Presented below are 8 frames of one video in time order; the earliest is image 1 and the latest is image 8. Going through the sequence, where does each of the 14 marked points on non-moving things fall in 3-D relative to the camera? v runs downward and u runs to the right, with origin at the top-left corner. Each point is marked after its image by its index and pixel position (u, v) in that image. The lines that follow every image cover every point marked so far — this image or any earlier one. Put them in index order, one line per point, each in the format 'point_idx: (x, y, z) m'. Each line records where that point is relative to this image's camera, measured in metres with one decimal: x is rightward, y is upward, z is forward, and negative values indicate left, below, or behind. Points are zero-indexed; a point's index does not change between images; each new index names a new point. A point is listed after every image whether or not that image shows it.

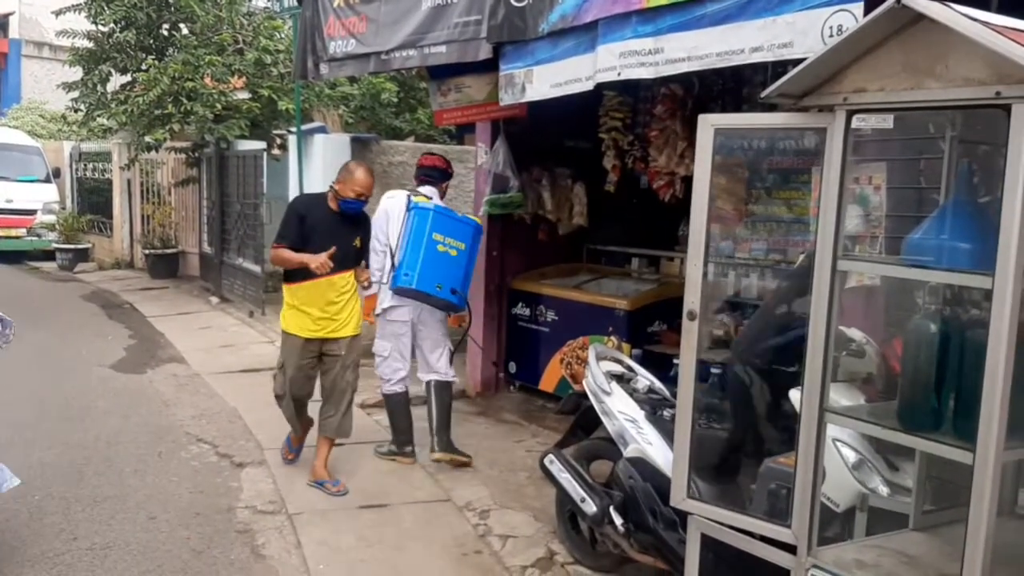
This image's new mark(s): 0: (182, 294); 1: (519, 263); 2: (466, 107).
0: (-3.8, -0.1, +11.2) m
1: (0.0, +0.2, +6.7) m
2: (-0.3, +1.1, +6.1) m
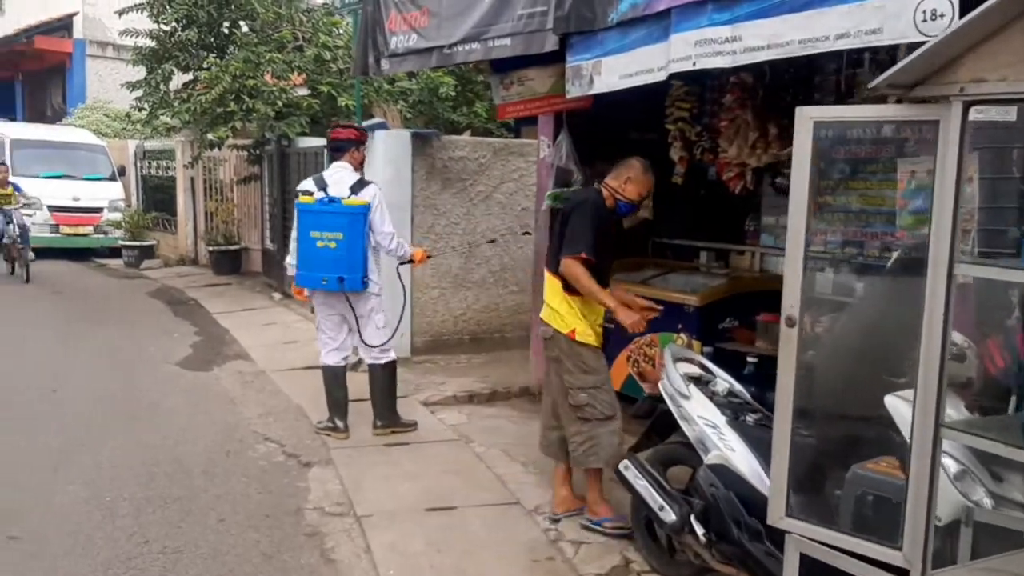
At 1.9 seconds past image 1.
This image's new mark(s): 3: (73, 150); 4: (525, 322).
0: (-3.1, 0.0, +11.3) m
1: (+0.5, +0.2, +6.6) m
2: (+0.1, +1.2, +6.0) m
3: (-7.0, +2.2, +15.4) m
4: (+0.1, -0.3, +8.1) m
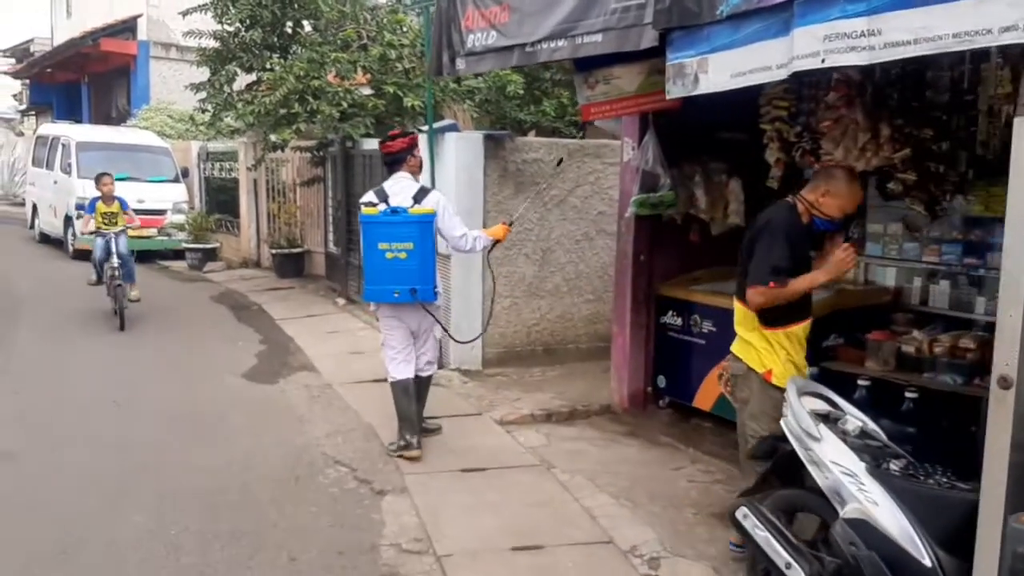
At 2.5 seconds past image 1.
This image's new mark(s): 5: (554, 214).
0: (-2.3, -0.1, +11.1) m
1: (+1.0, +0.1, +6.1) m
2: (+0.6, +1.1, +5.6) m
3: (-6.0, +2.2, +15.4) m
4: (+0.7, -0.4, +7.7) m
5: (+0.3, +0.6, +7.4) m
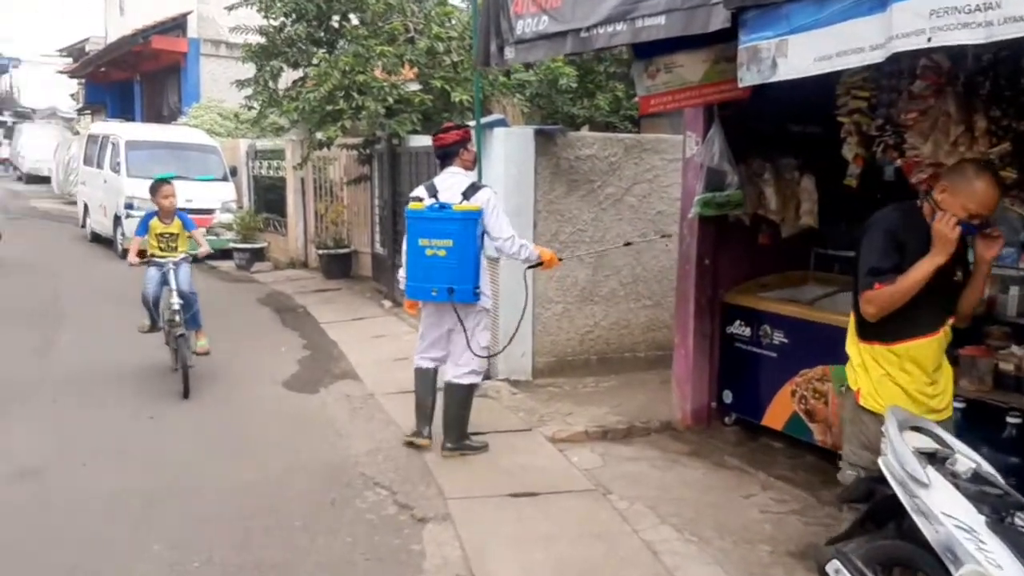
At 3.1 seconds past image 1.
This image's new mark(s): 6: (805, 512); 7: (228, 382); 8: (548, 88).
0: (-1.7, -0.1, +10.8) m
1: (+1.3, +0.1, +5.7) m
2: (+0.9, +1.1, +5.1) m
3: (-5.1, +2.2, +15.3) m
4: (+1.1, -0.4, +7.2) m
5: (+0.7, +0.5, +6.9) m
6: (+1.4, -1.0, +4.5) m
7: (-2.0, -0.7, +6.9) m
8: (+0.4, +2.1, +10.3) m
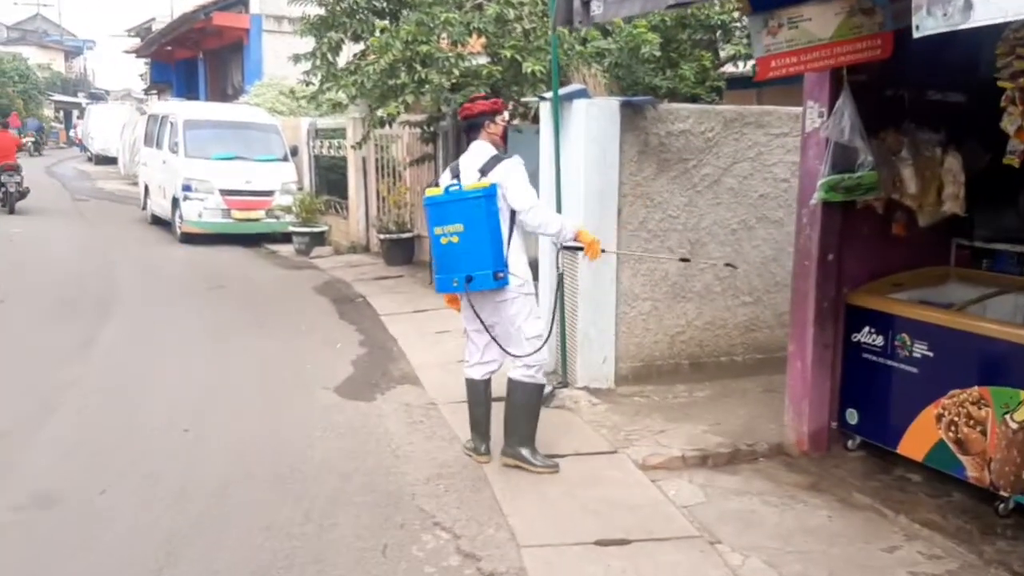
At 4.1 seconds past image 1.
0: (-1.0, 0.0, +10.0) m
1: (+1.7, +0.1, +4.7) m
2: (+1.3, +1.0, +4.2) m
3: (-4.0, +2.4, +14.7) m
4: (+1.6, -0.4, +6.3) m
5: (+1.2, +0.6, +6.0) m
6: (+1.7, -1.1, +3.6) m
7: (-1.5, -0.6, +6.2) m
8: (+1.1, +2.2, +9.4) m
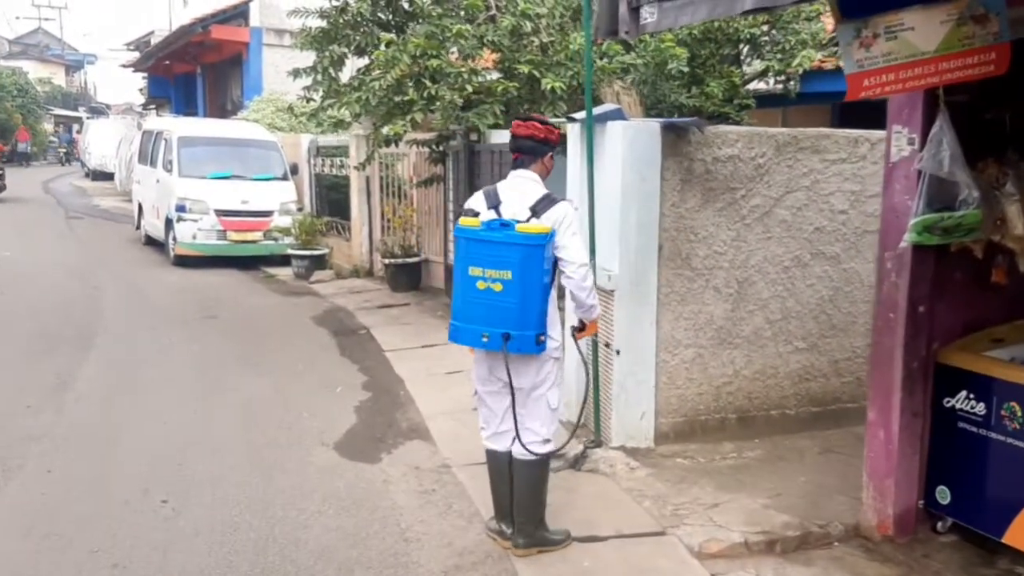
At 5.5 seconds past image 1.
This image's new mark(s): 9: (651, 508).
0: (-0.8, -0.3, +9.3) m
1: (+1.9, -0.1, +4.0) m
2: (+1.4, +0.8, +3.5) m
3: (-3.9, +2.0, +14.1) m
4: (+1.8, -0.6, +5.6) m
5: (+1.3, +0.3, +5.3) m
6: (+1.8, -1.3, +2.9) m
7: (-1.4, -0.9, +5.5) m
8: (+1.3, +1.9, +8.7) m
9: (+0.6, -1.0, +4.5) m
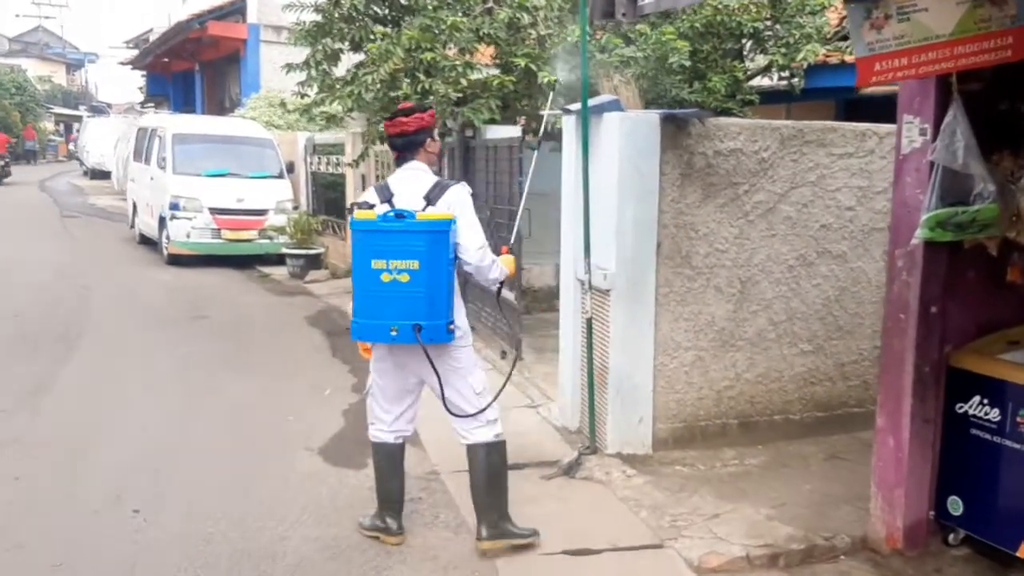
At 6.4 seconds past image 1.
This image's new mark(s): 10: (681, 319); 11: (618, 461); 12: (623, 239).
0: (-0.9, -0.3, +9.1) m
1: (+1.8, -0.1, +3.8) m
2: (+1.3, +0.8, +3.3) m
3: (-3.9, +2.1, +13.9) m
4: (+1.7, -0.6, +5.4) m
5: (+1.3, +0.3, +5.1) m
6: (+1.8, -1.3, +2.7) m
7: (-1.4, -0.9, +5.3) m
8: (+1.2, +1.9, +8.5) m
9: (+0.6, -1.0, +4.2) m
10: (+0.9, -0.2, +5.0) m
11: (+0.5, -0.9, +4.9) m
12: (+0.6, +0.2, +4.8) m
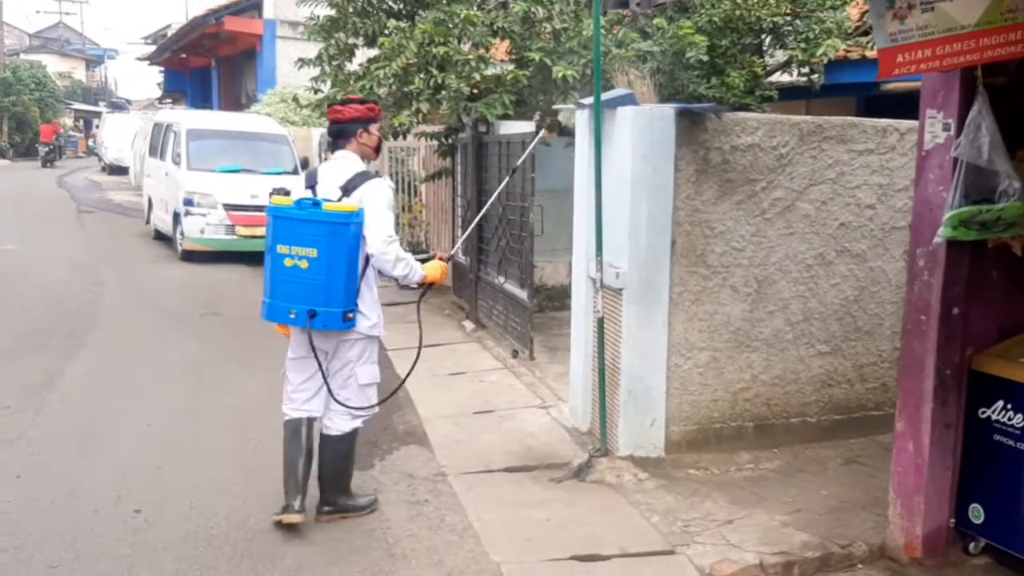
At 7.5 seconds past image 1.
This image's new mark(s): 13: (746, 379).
0: (-0.7, -0.3, +9.0) m
1: (+1.8, -0.1, +3.7) m
2: (+1.4, +0.8, +3.2) m
3: (-3.7, +2.1, +13.8) m
4: (+1.8, -0.6, +5.3) m
5: (+1.4, +0.3, +5.0) m
6: (+1.8, -1.3, +2.5) m
7: (-1.4, -0.8, +5.2) m
8: (+1.4, +1.9, +8.4) m
9: (+0.6, -1.0, +4.1) m
10: (+0.9, -0.2, +4.9) m
11: (+0.6, -0.9, +4.8) m
12: (+0.6, +0.2, +4.7) m
13: (+1.2, -0.5, +5.1) m
